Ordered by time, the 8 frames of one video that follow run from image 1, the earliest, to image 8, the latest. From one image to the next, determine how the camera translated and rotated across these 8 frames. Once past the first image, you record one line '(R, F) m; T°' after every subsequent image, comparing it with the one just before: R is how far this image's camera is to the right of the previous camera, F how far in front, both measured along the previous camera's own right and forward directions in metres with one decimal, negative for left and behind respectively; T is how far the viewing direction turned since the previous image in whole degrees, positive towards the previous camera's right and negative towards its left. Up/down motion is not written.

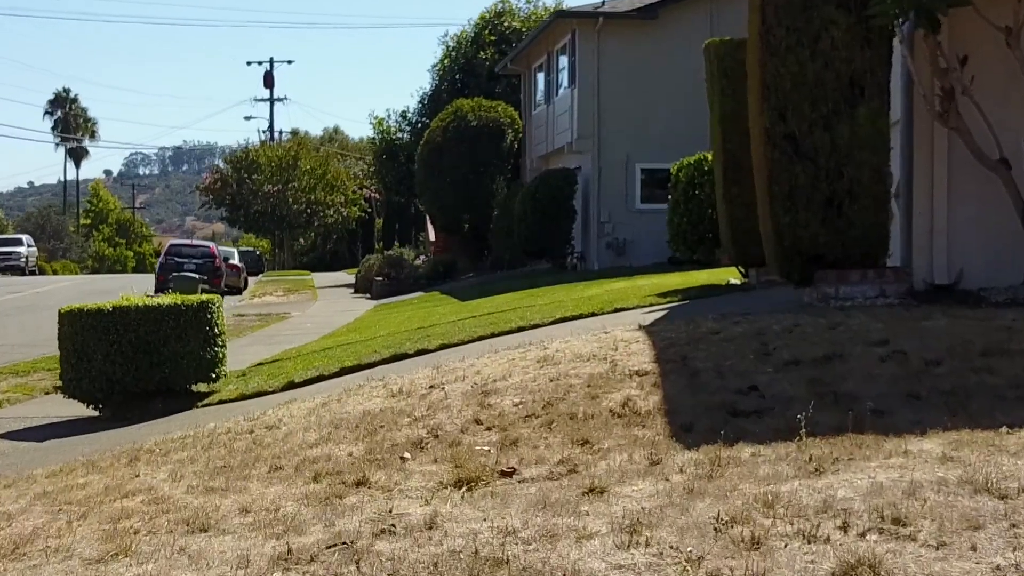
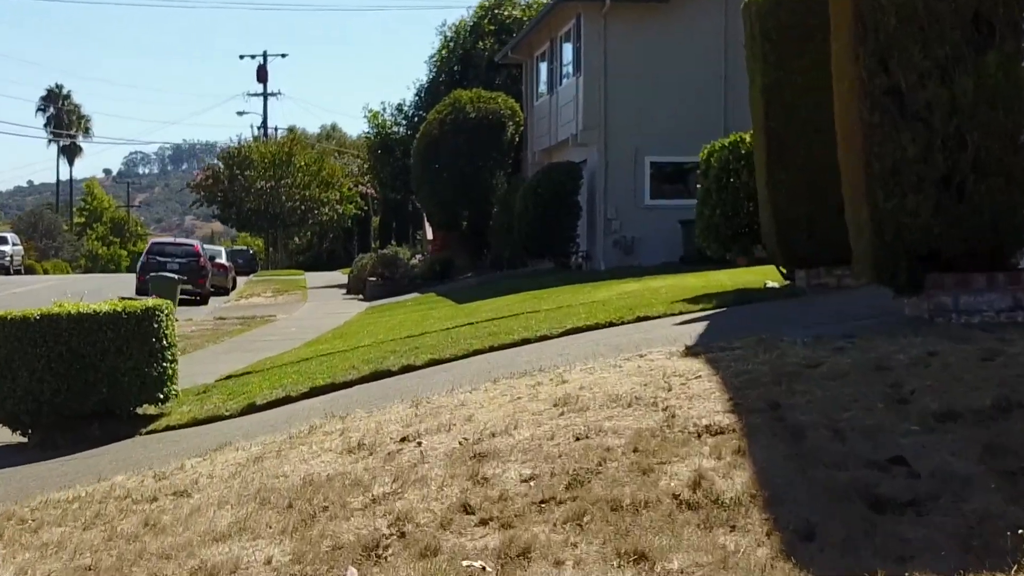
(0.0, +1.9) m; 0°
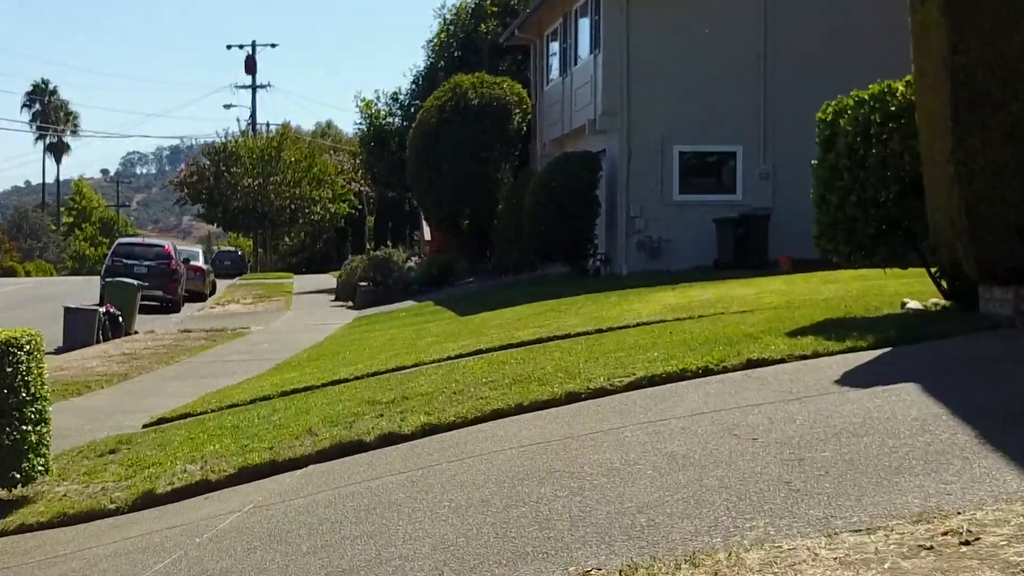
(-0.2, +3.5) m; 0°
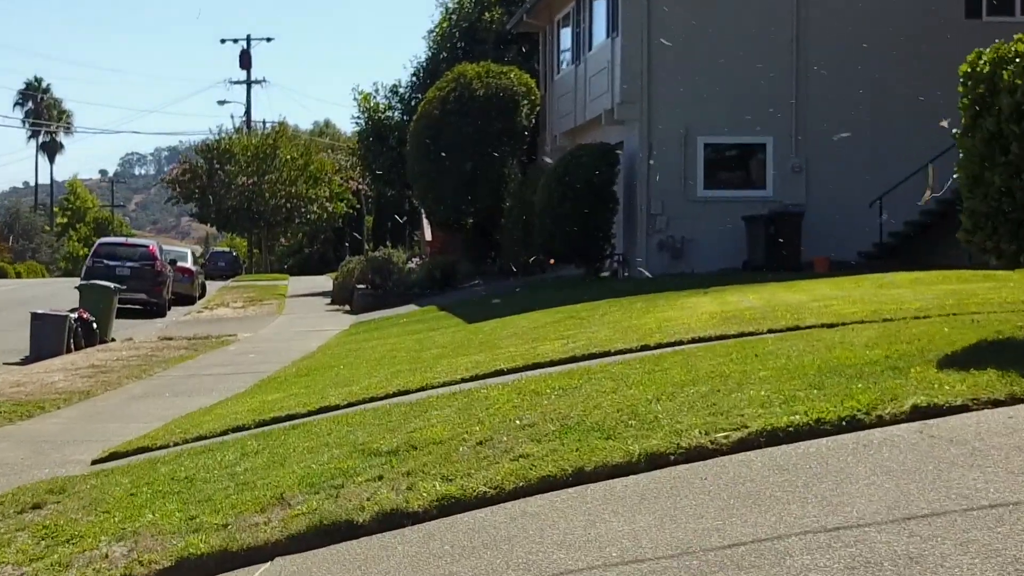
(-0.2, +1.9) m; 0°
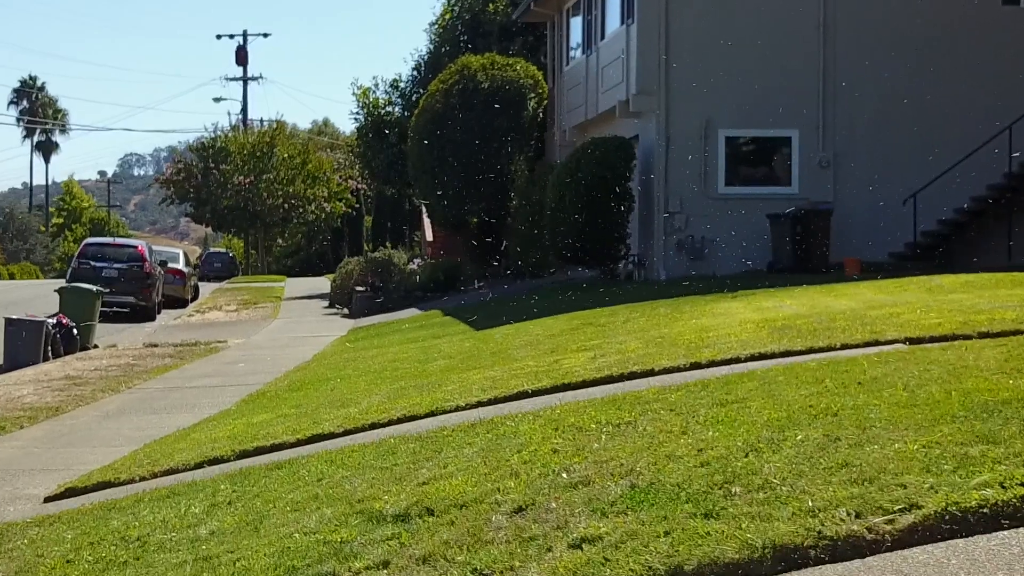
(-0.2, +1.4) m; 0°
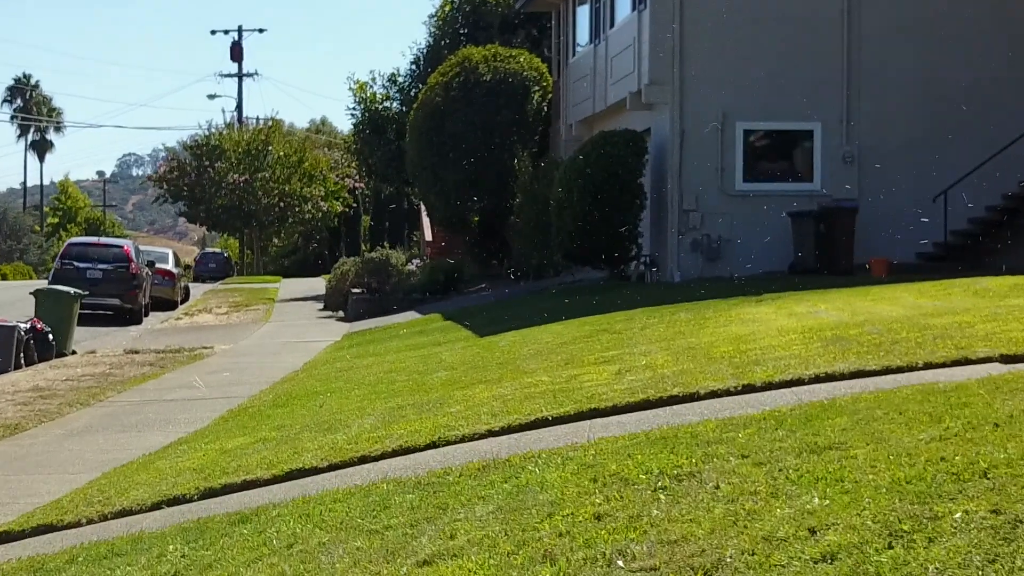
(-0.1, +1.2) m; 0°
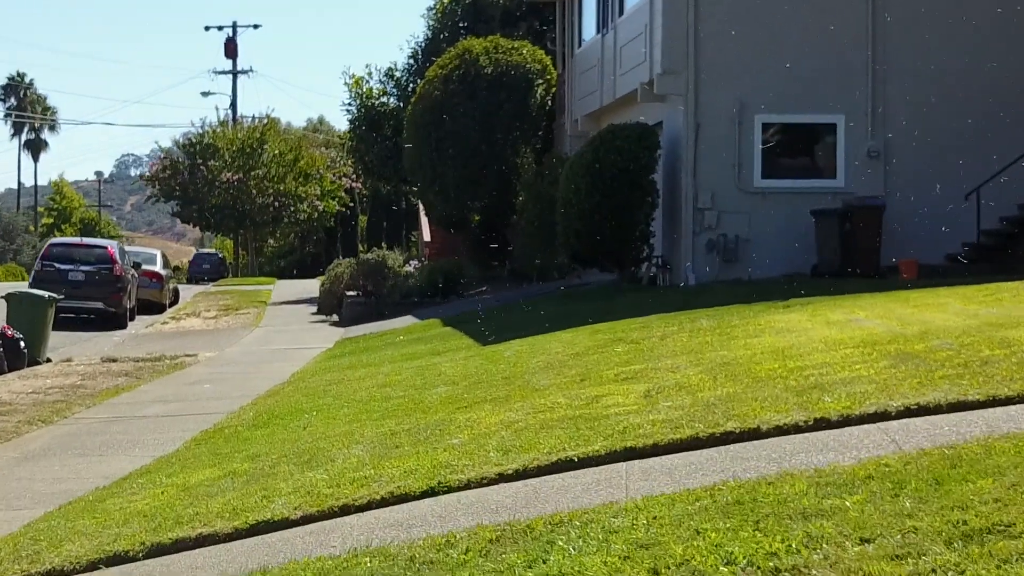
(-0.1, +1.2) m; 0°
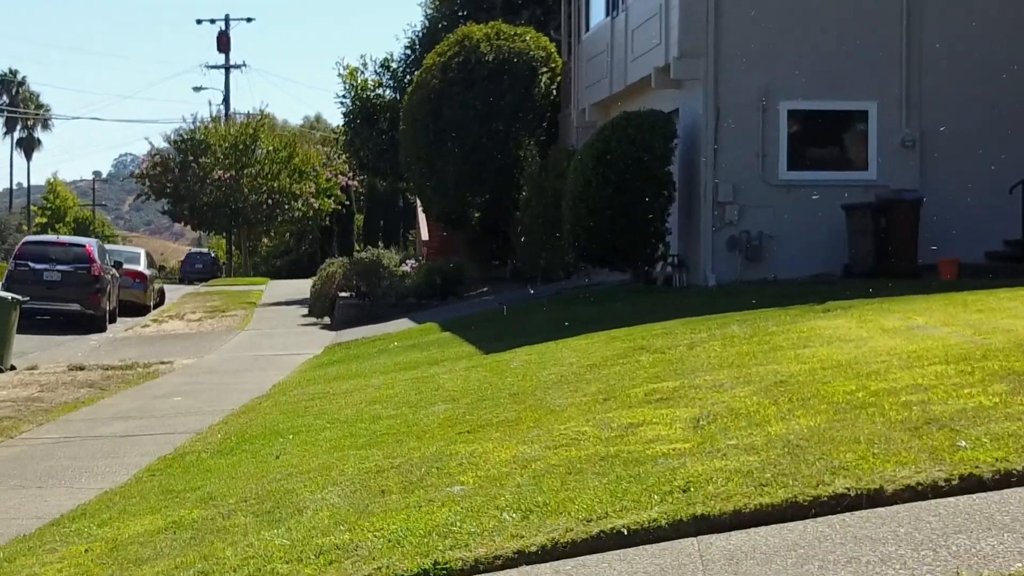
(-0.1, +1.4) m; 0°
